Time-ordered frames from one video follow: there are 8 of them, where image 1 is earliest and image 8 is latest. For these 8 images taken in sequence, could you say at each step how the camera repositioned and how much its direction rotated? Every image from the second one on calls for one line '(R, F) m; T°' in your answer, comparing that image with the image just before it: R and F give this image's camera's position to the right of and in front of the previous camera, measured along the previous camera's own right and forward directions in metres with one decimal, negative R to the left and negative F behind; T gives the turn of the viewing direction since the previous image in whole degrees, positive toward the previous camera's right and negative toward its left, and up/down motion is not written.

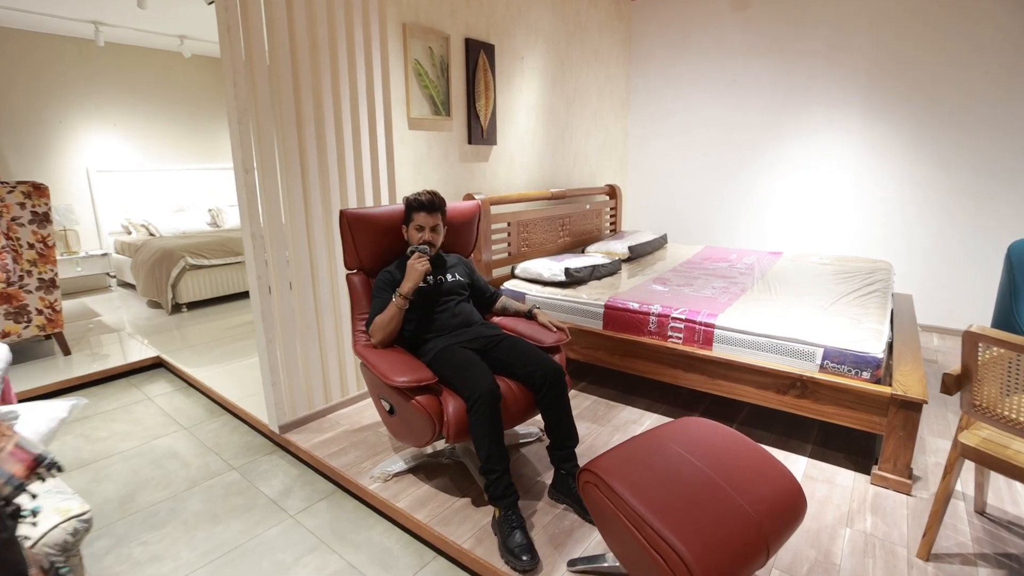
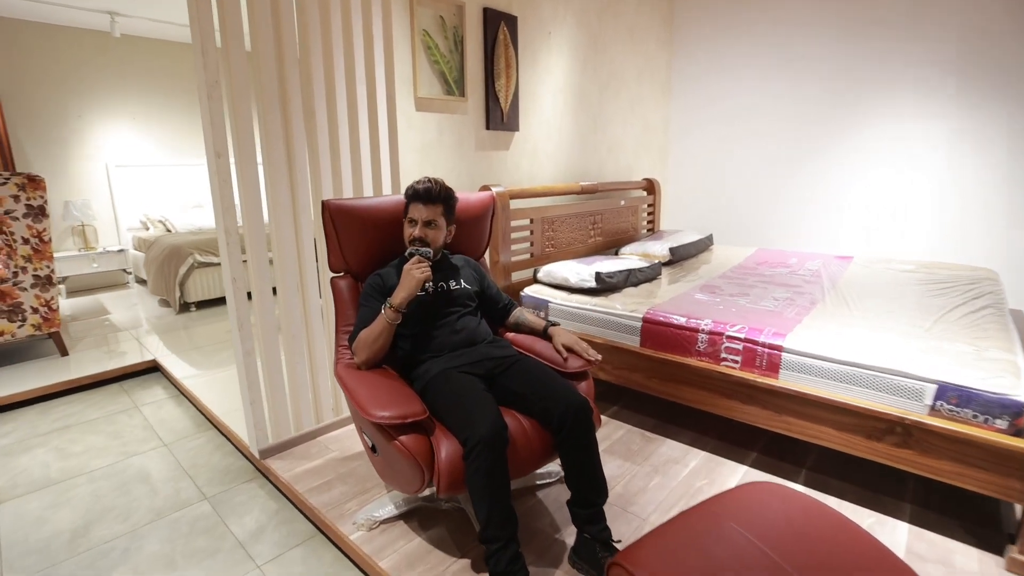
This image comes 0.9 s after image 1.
(0.0, +0.4) m; -3°
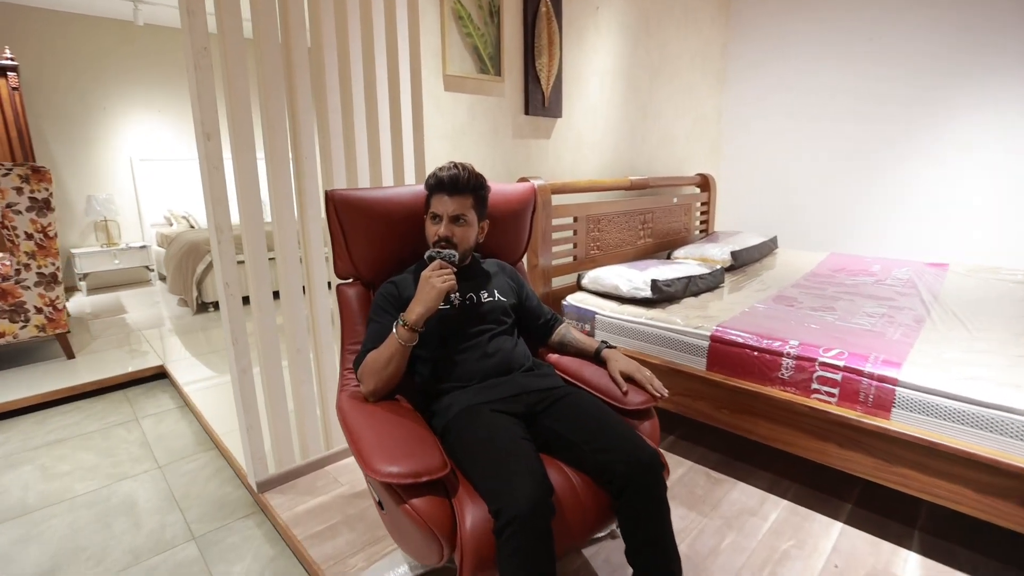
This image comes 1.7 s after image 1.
(0.0, +0.3) m; -3°
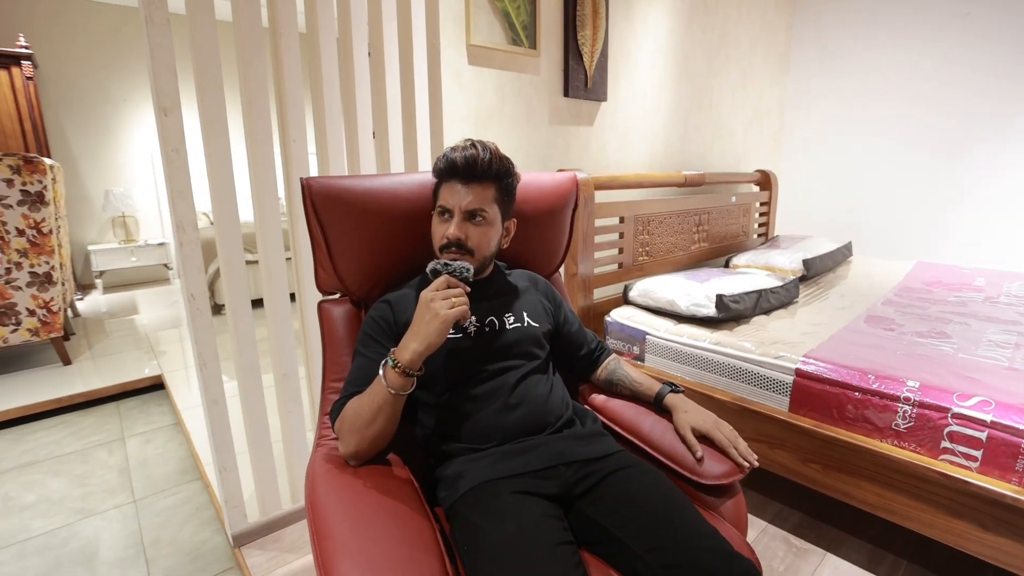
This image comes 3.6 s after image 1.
(0.0, +0.3) m; -3°
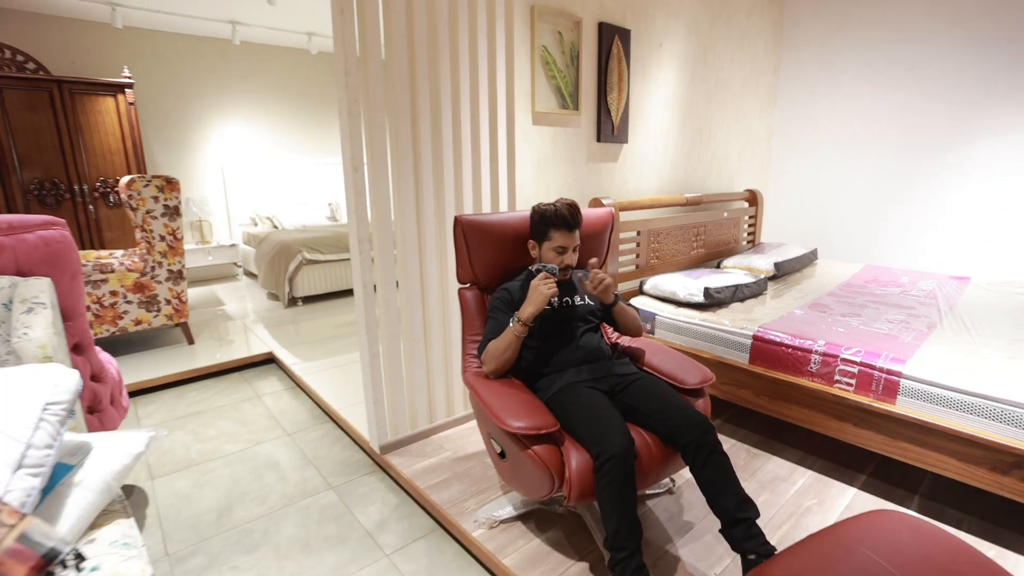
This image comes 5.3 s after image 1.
(-0.2, -0.7) m; -1°
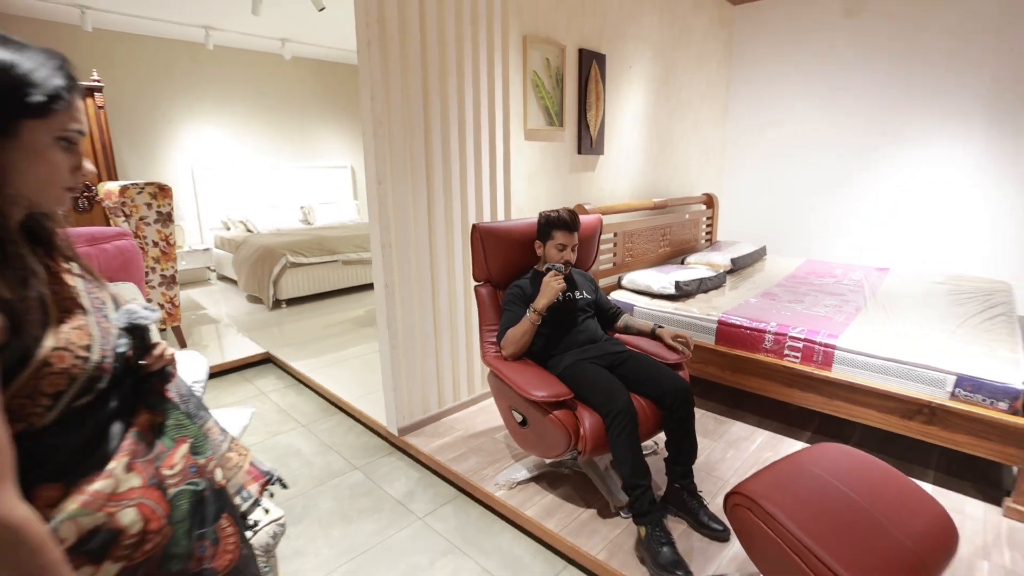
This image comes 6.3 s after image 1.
(-0.2, -0.3) m; +5°
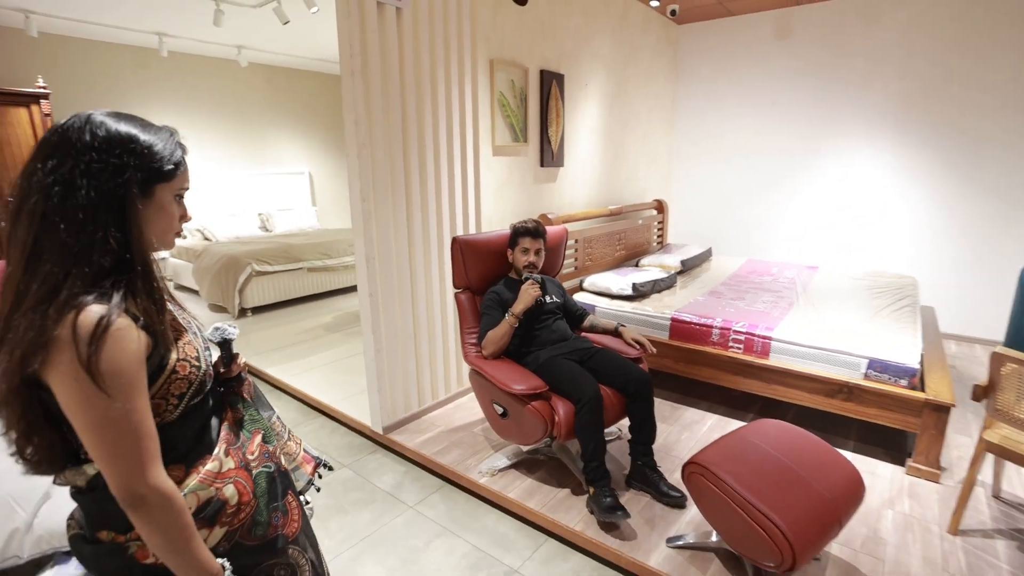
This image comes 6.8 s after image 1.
(-0.1, -0.2) m; +5°
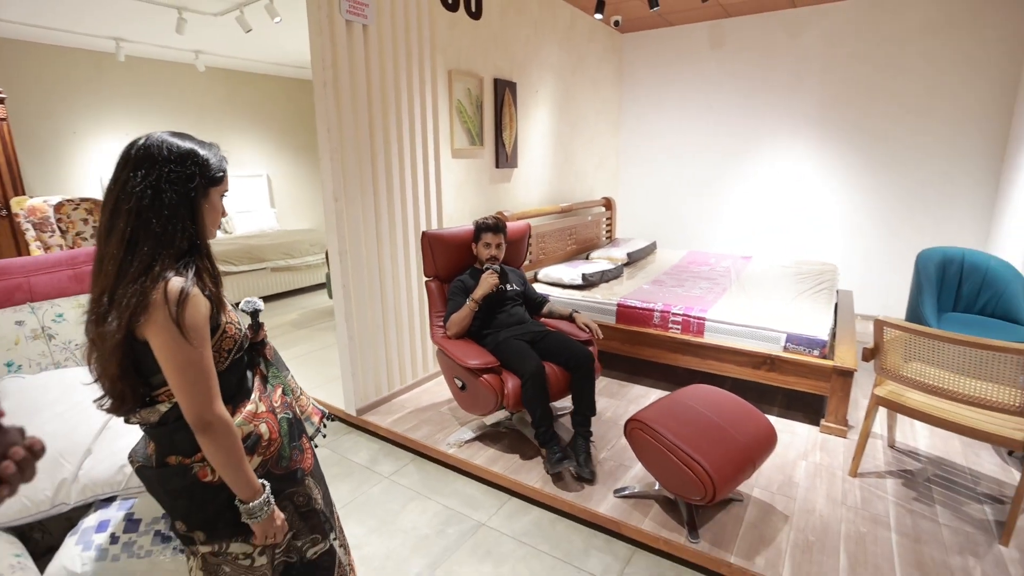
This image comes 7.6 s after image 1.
(0.0, -0.3) m; +4°
